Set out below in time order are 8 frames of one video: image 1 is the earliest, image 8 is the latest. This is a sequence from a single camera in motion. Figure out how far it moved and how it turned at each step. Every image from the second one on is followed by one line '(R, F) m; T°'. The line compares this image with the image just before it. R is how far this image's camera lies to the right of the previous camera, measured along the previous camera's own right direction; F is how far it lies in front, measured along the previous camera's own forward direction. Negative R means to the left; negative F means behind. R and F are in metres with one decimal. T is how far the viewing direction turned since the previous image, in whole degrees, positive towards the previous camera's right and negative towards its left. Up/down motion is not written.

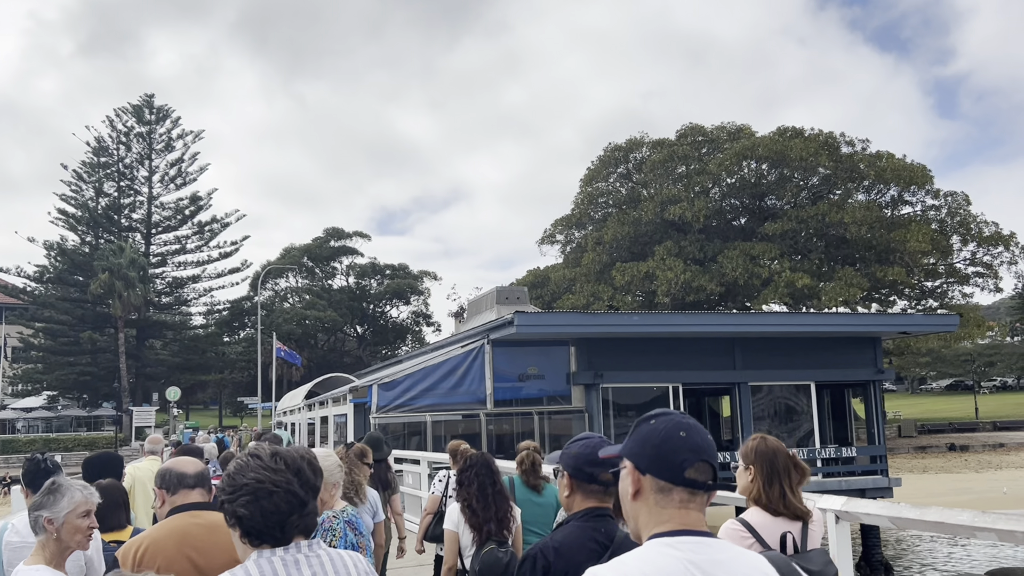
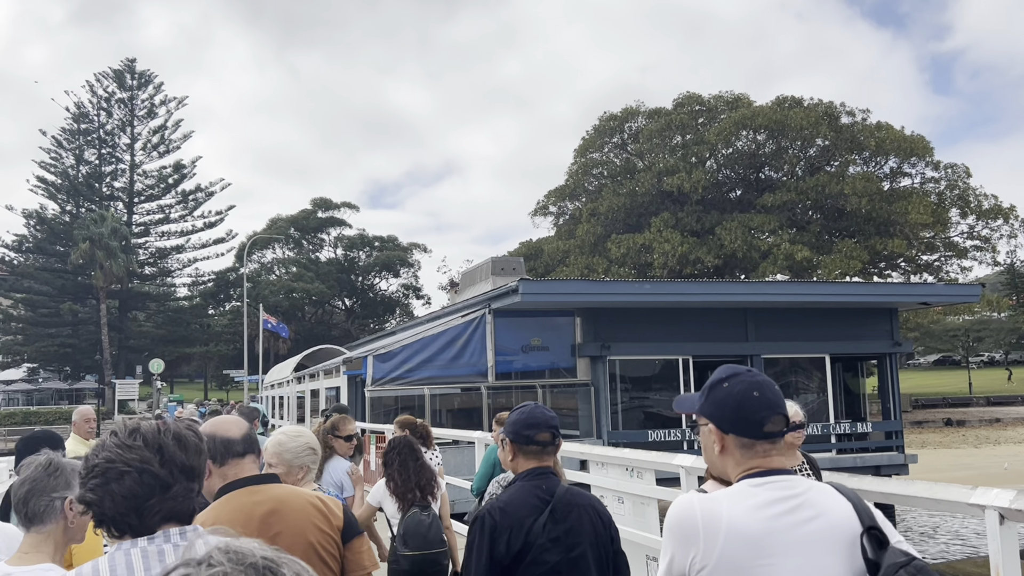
(-0.2, +0.7) m; +1°
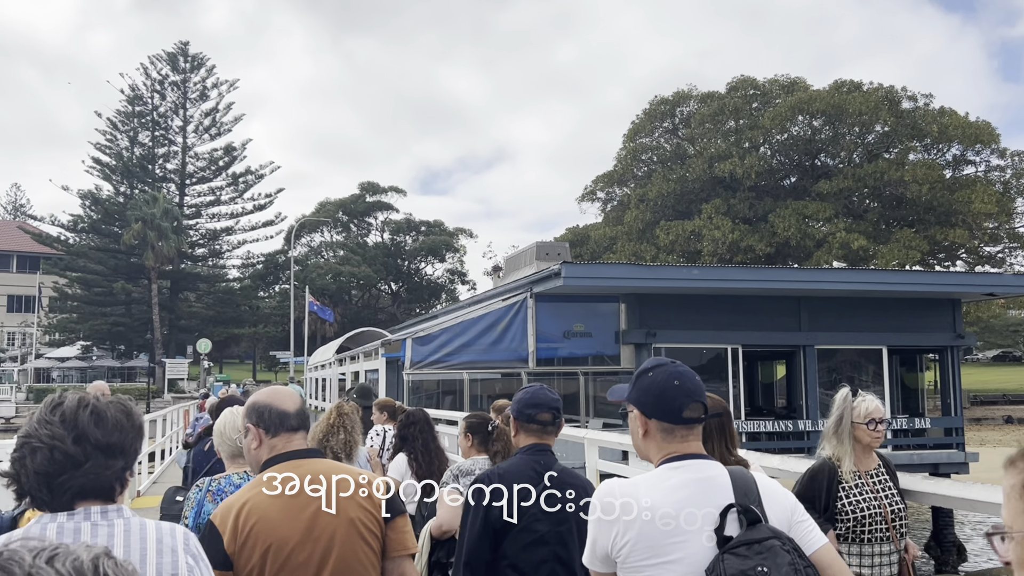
(+0.1, +0.4) m; -3°
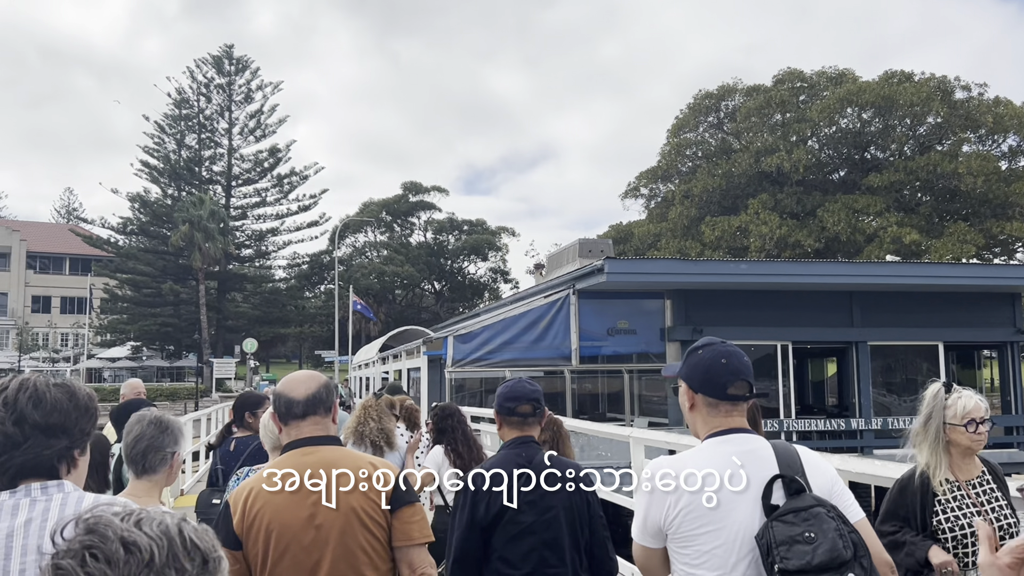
(0.0, +0.2) m; -3°
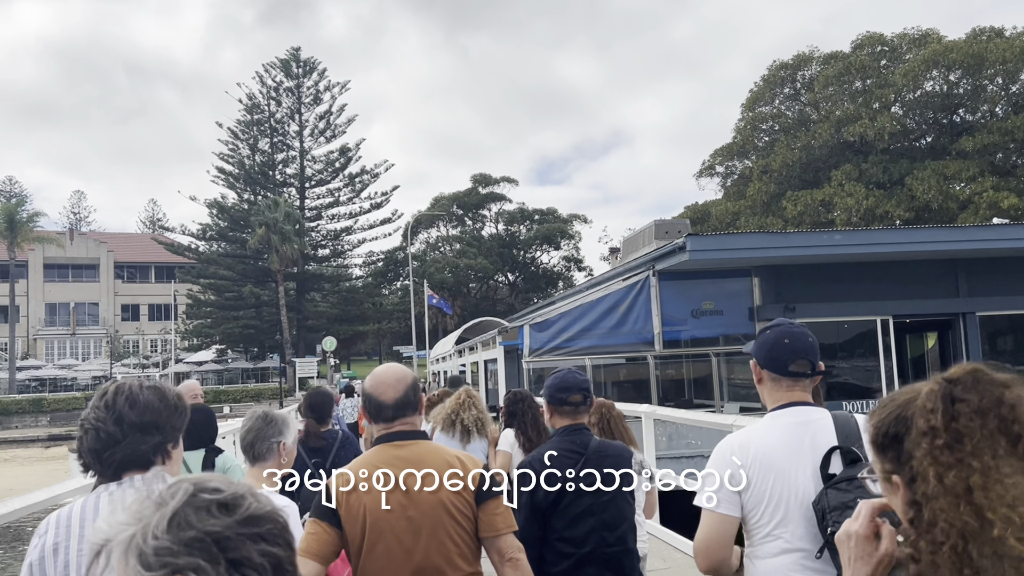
(0.0, +0.5) m; -5°
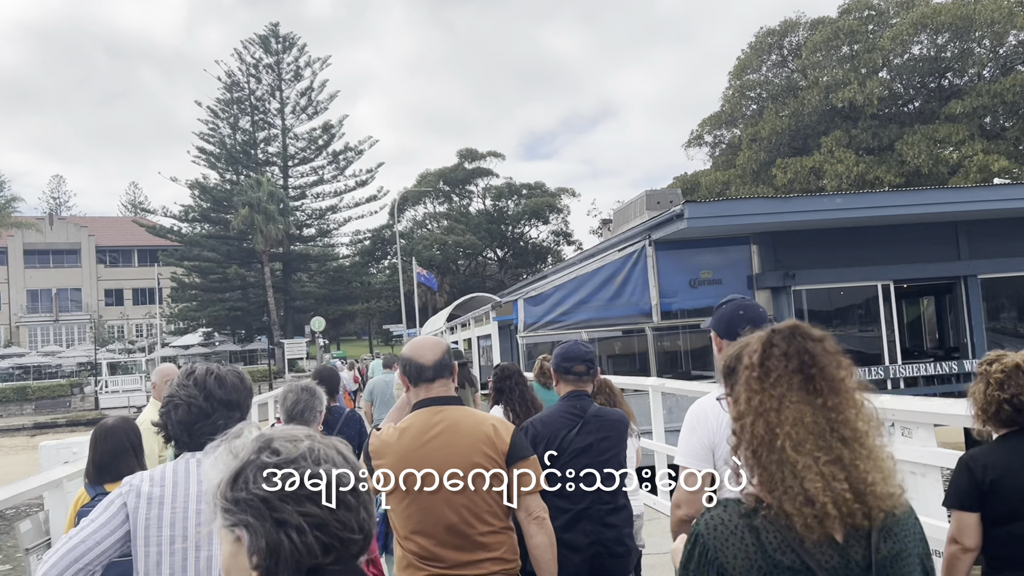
(-0.1, +0.3) m; +1°
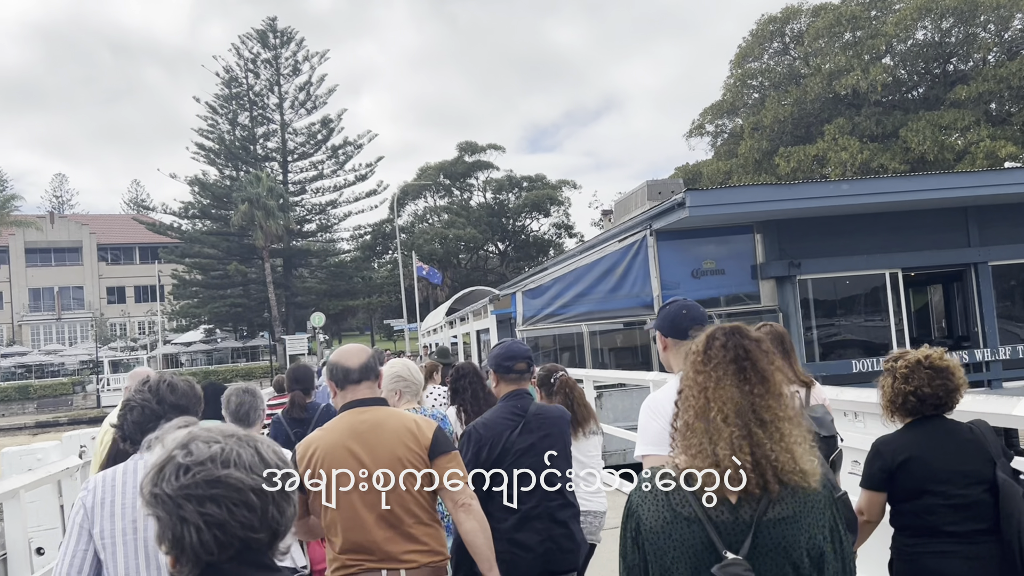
(+0.1, +0.3) m; 0°
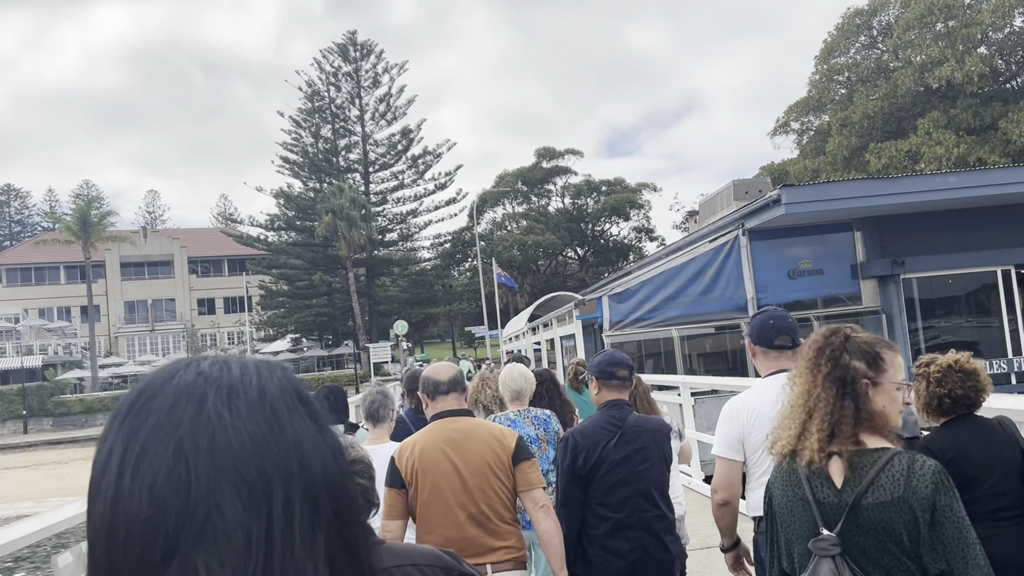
(-0.1, +0.2) m; -5°
